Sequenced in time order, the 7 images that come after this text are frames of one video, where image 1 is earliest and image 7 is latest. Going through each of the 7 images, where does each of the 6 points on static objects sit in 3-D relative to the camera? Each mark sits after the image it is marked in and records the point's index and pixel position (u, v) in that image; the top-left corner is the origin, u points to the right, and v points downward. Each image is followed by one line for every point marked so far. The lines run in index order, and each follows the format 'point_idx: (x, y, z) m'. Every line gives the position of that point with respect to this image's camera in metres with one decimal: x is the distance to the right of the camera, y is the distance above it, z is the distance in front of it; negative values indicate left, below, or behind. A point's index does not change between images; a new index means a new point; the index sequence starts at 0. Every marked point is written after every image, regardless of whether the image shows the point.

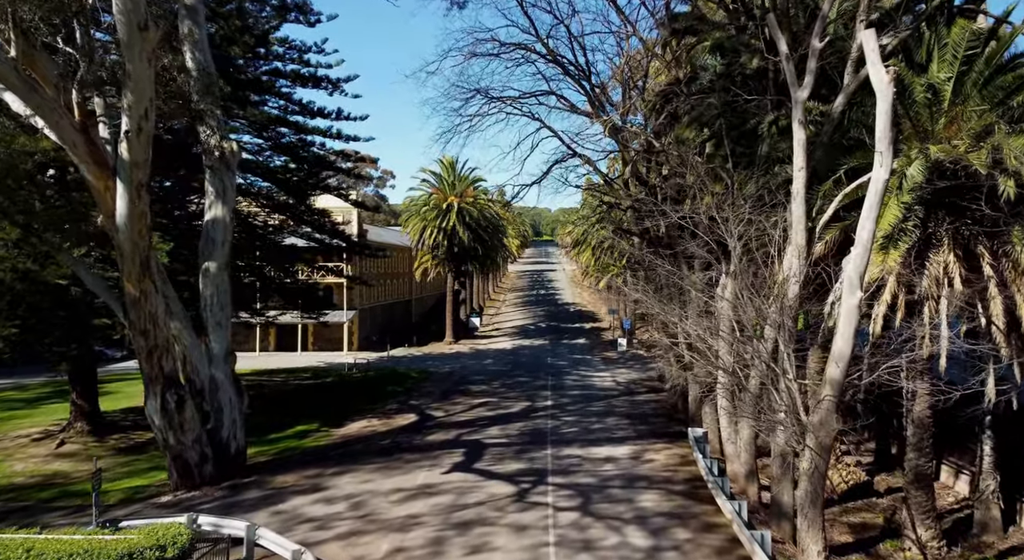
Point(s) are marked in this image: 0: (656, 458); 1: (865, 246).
0: (+2.6, -3.2, +13.9) m
1: (+3.8, +0.4, +8.4) m
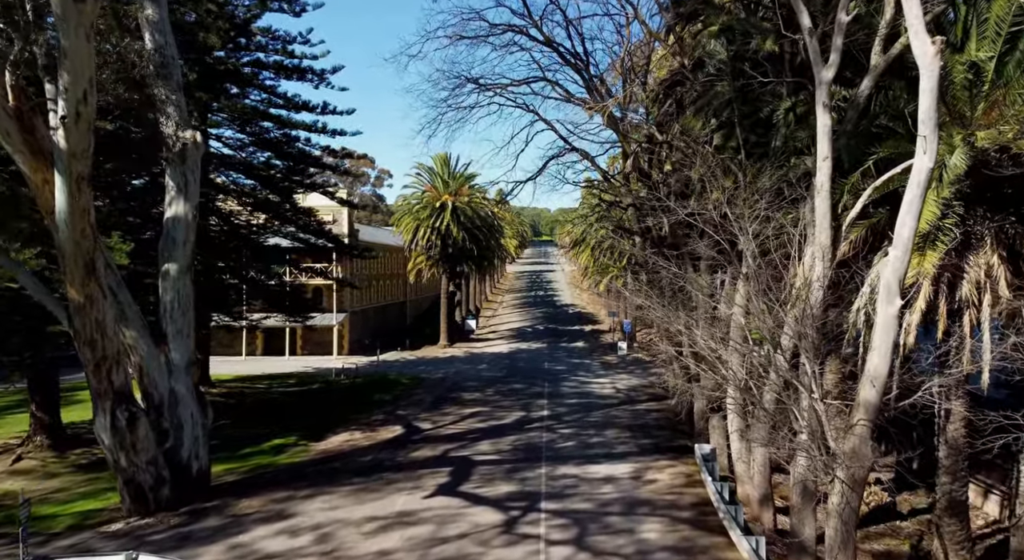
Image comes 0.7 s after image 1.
0: (+2.4, -3.3, +12.7) m
1: (+3.7, +0.3, +7.2) m
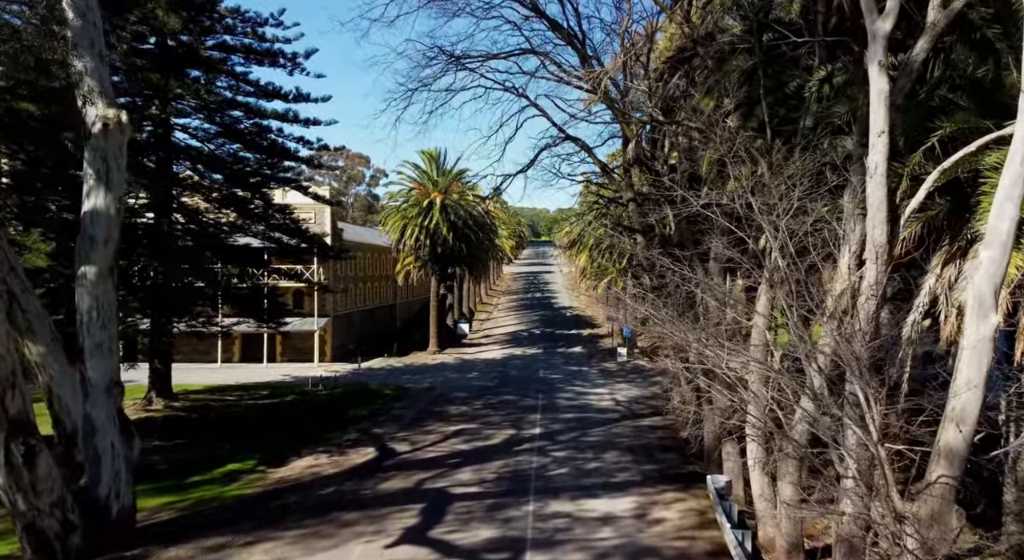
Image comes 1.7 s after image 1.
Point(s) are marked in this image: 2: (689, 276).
0: (+2.2, -3.3, +10.9) m
1: (+3.4, +0.3, +5.3) m
2: (+2.6, +0.1, +11.5) m
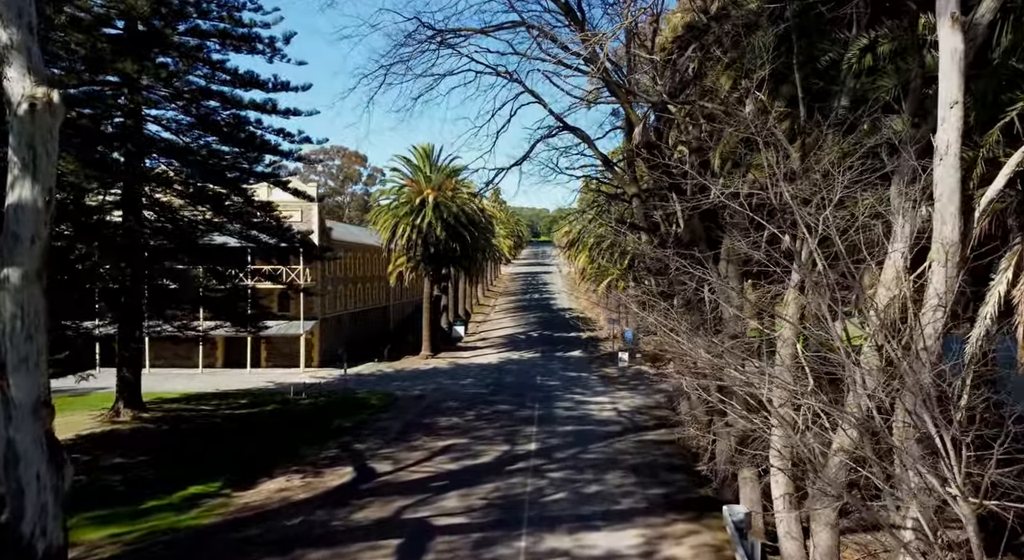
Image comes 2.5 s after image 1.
0: (+2.1, -3.4, +9.5) m
1: (+3.3, +0.2, +4.0) m
2: (+2.5, 0.0, +10.2) m
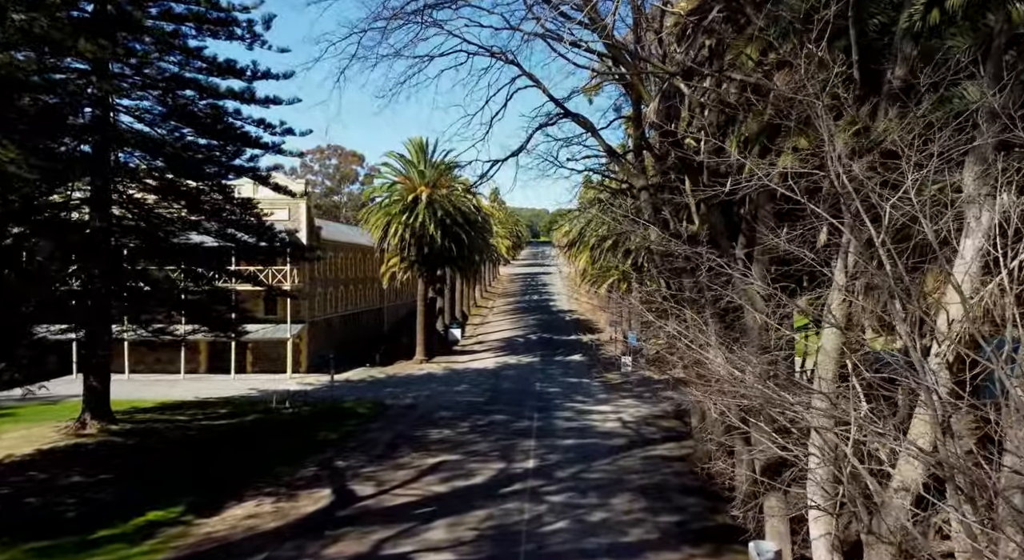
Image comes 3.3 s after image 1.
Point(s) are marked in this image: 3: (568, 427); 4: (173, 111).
0: (+2.0, -3.4, +8.2) m
1: (+3.2, +0.2, +2.7) m
2: (+2.4, 0.0, +8.8) m
3: (+1.3, -3.3, +17.6) m
4: (-8.2, +4.1, +18.6) m
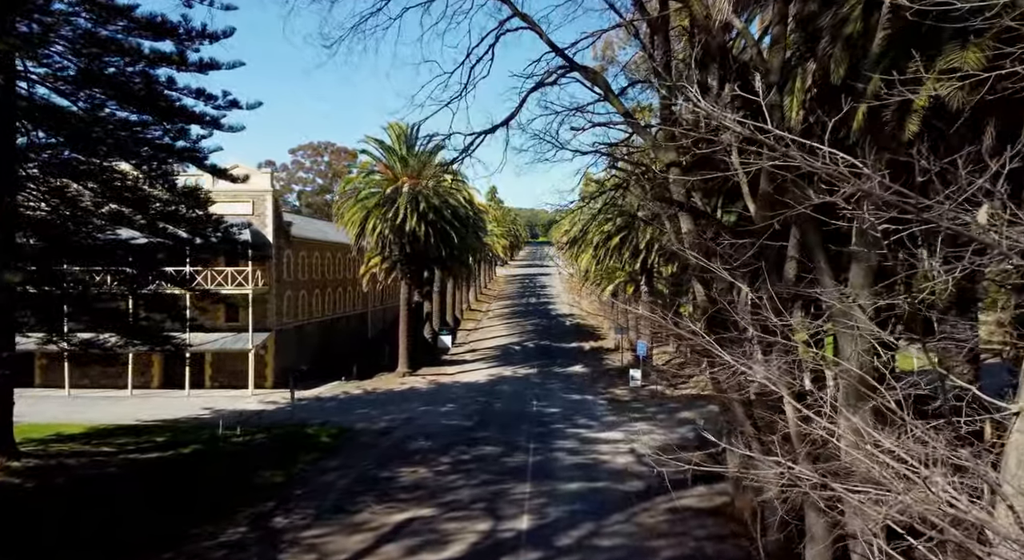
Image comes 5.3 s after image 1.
0: (+1.8, -3.5, +5.0) m
1: (+3.1, +0.1, -0.5) m
2: (+2.3, -0.1, +5.7) m
3: (+1.1, -3.4, +14.4) m
4: (-8.3, +4.0, +15.4) m
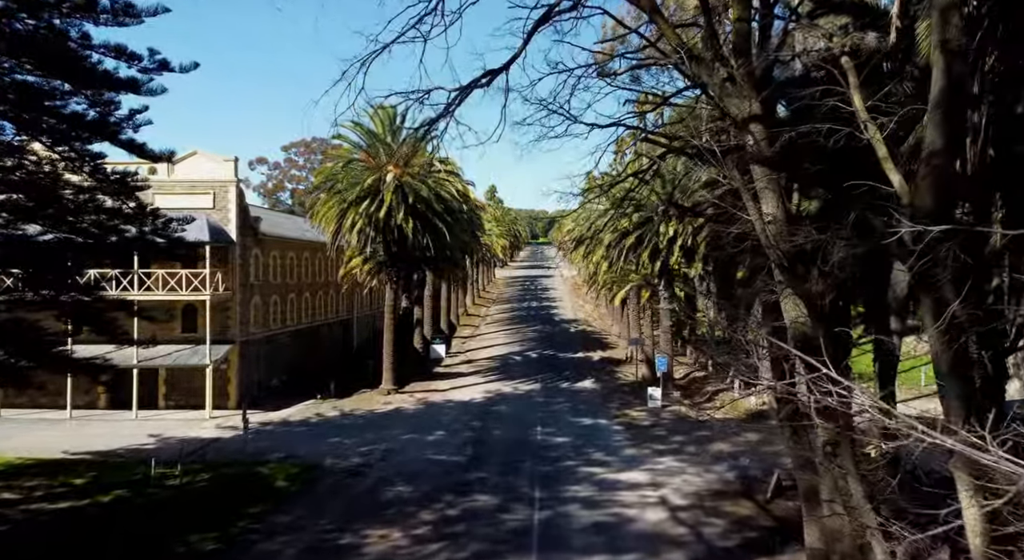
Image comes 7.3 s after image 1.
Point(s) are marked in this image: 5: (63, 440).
0: (+1.8, -3.5, +1.9) m
1: (+3.1, 0.0, -3.7) m
2: (+2.3, -0.2, +2.5) m
3: (+1.1, -3.5, +11.3) m
4: (-8.3, +3.9, +12.3) m
5: (-10.1, -3.6, +17.3) m
